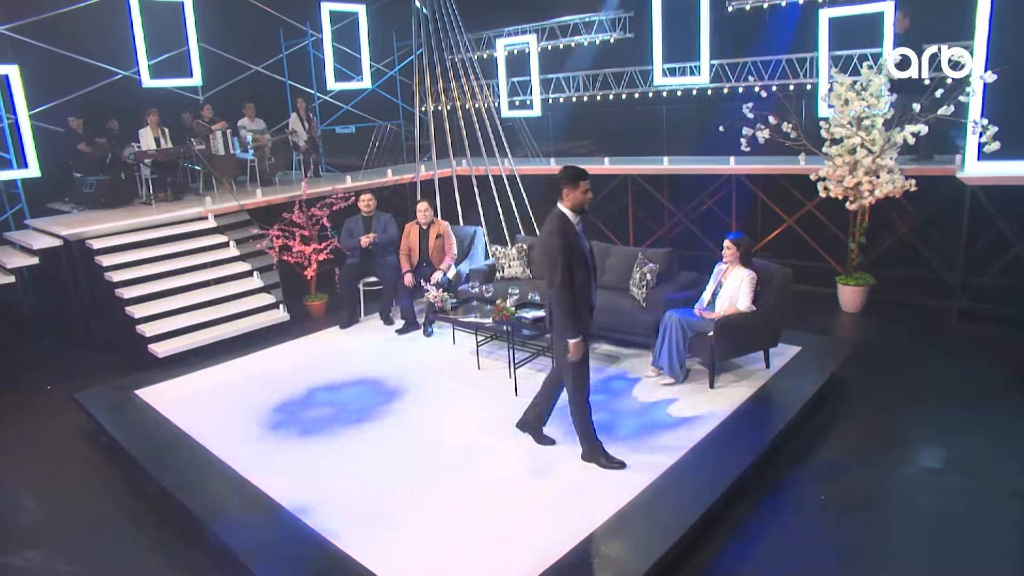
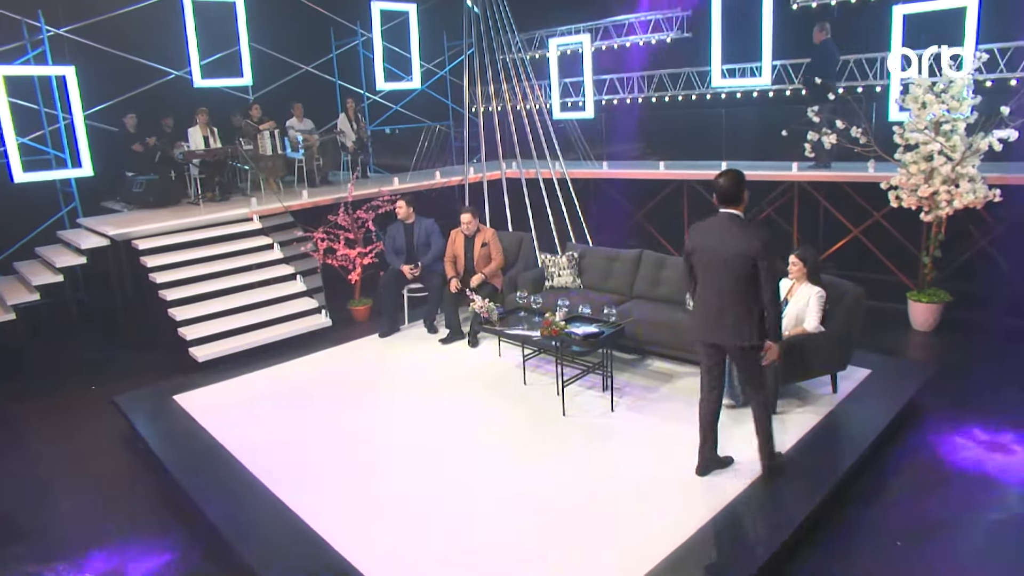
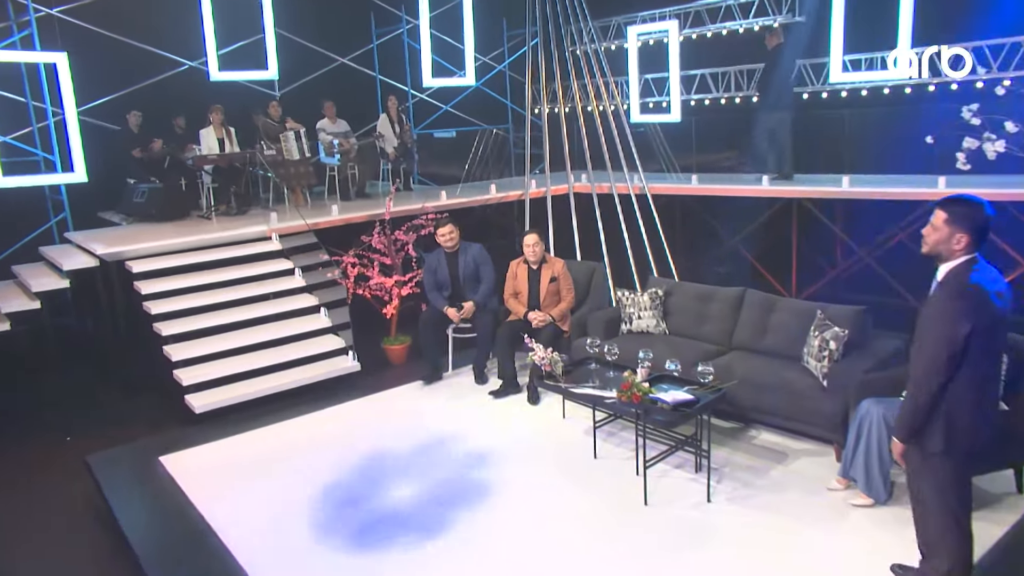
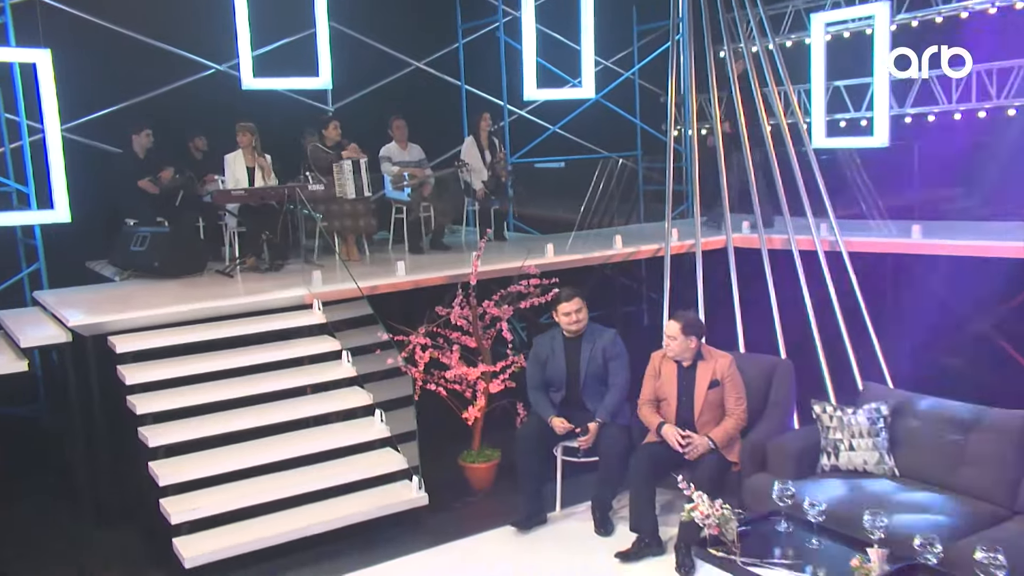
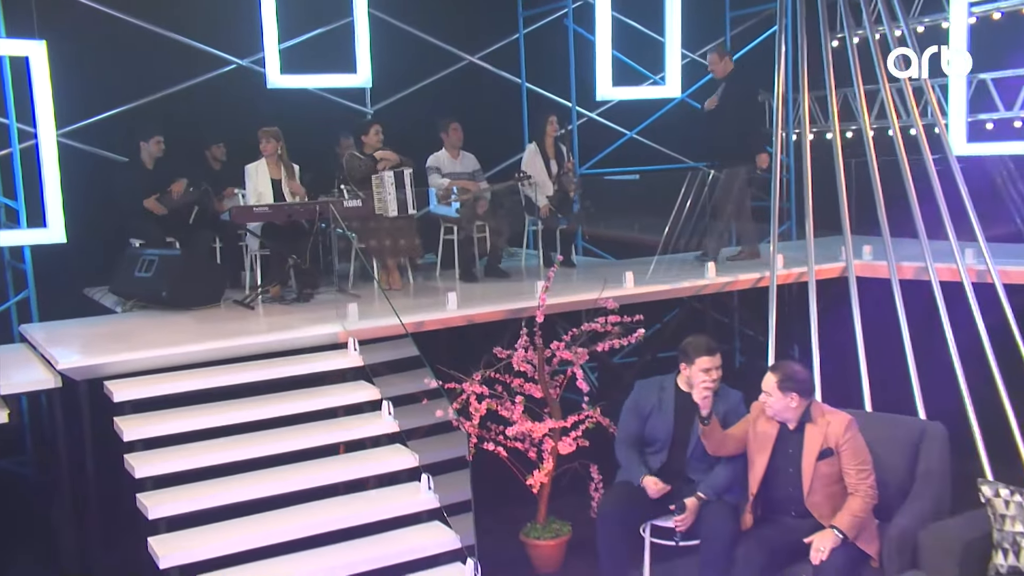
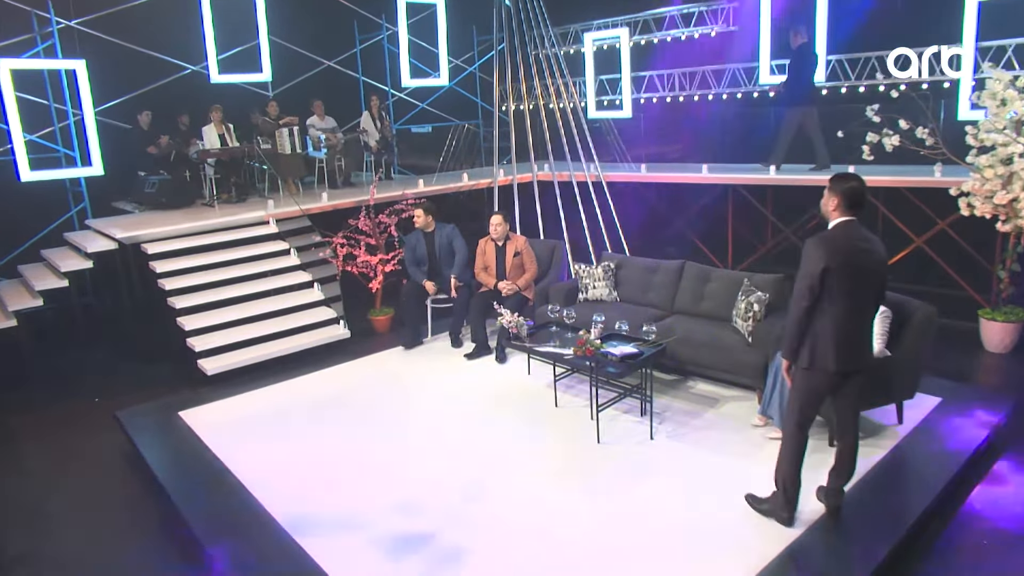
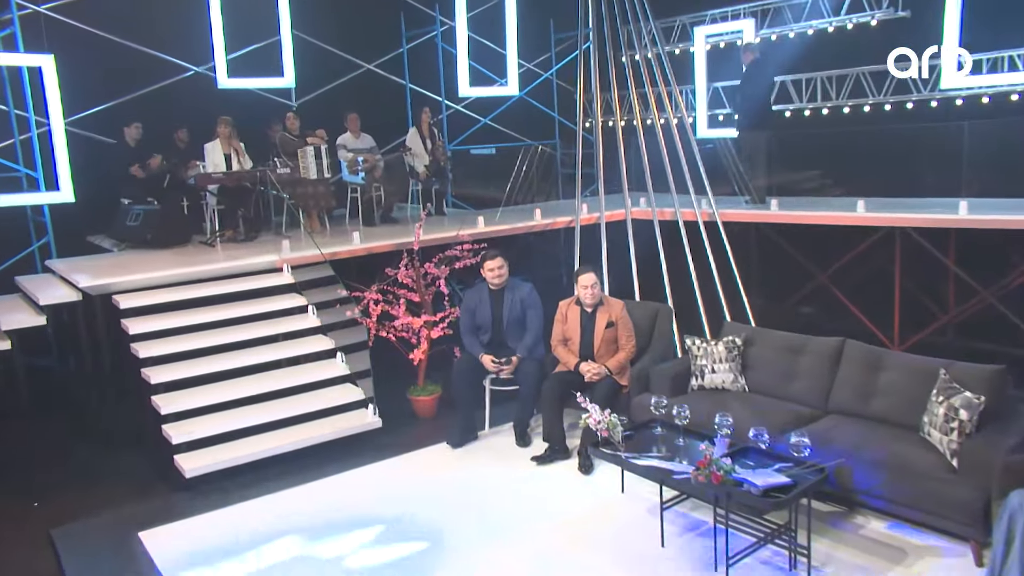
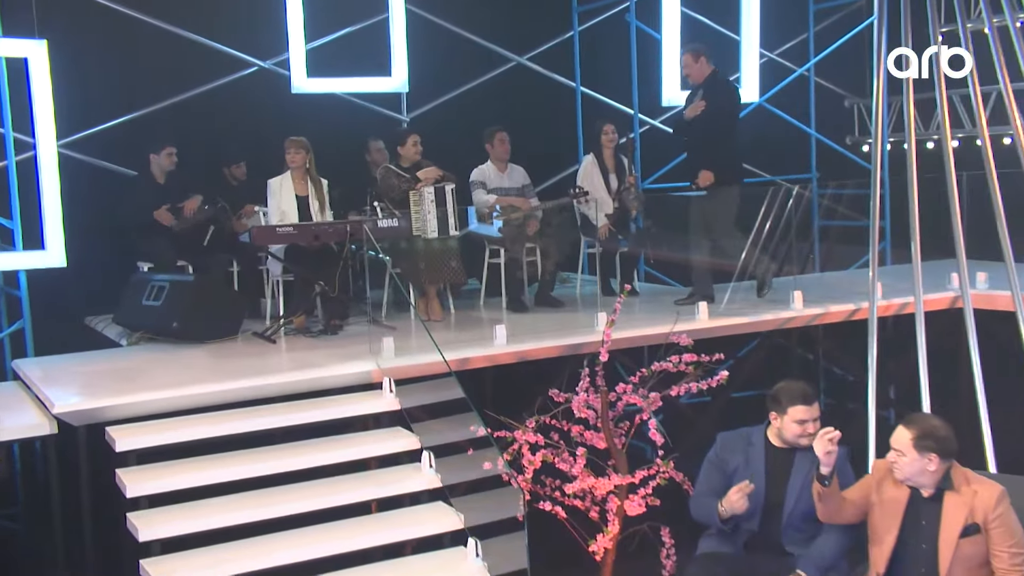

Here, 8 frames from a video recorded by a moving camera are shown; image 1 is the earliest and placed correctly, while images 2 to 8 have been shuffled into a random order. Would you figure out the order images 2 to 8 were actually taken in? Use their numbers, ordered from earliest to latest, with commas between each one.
2, 6, 3, 7, 4, 5, 8
